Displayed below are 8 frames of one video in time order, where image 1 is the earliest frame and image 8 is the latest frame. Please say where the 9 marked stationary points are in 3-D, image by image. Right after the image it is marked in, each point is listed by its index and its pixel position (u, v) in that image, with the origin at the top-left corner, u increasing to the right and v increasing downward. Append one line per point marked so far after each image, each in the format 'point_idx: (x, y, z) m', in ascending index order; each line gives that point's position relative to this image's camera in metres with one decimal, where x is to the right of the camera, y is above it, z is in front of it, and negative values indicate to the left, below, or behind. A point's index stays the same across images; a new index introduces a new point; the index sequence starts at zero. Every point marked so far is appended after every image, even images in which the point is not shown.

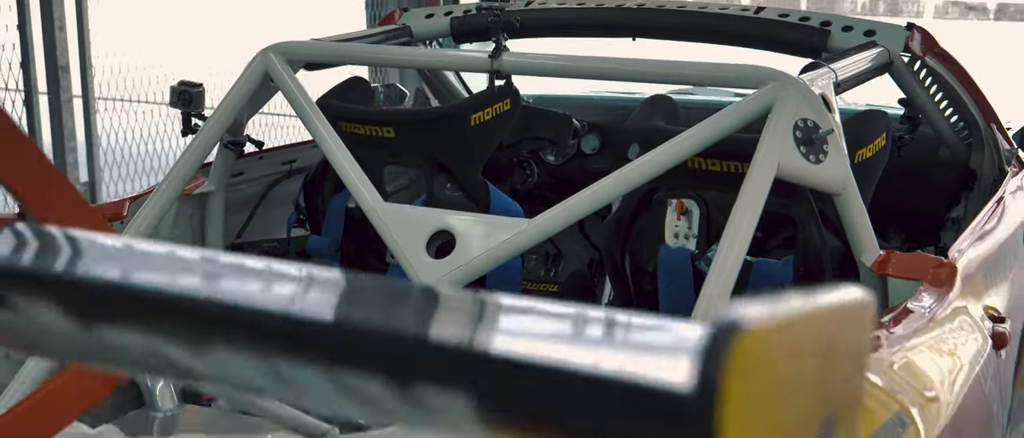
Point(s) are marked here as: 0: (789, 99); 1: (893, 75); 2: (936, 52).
0: (+0.4, +0.2, +1.7) m
1: (+0.7, +0.3, +2.3) m
2: (+0.8, +0.3, +2.3) m
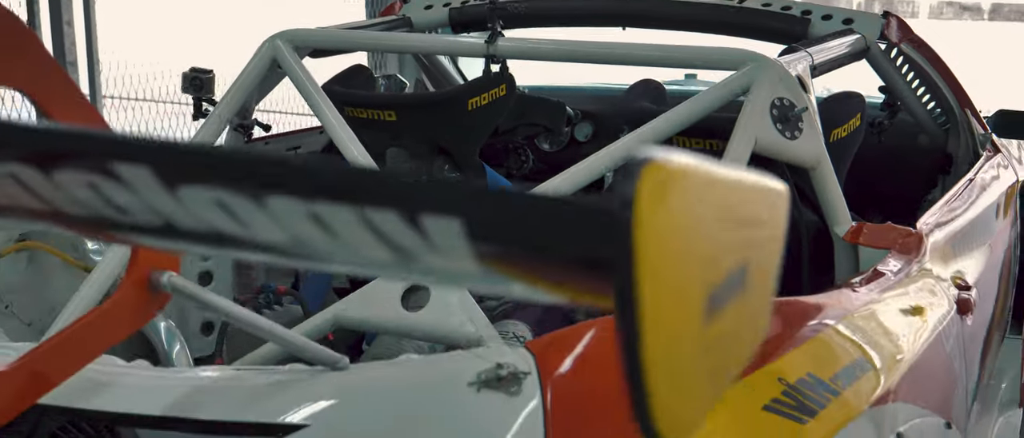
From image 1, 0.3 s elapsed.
0: (+0.4, +0.2, +1.8) m
1: (+0.7, +0.3, +2.4) m
2: (+0.8, +0.4, +2.4) m
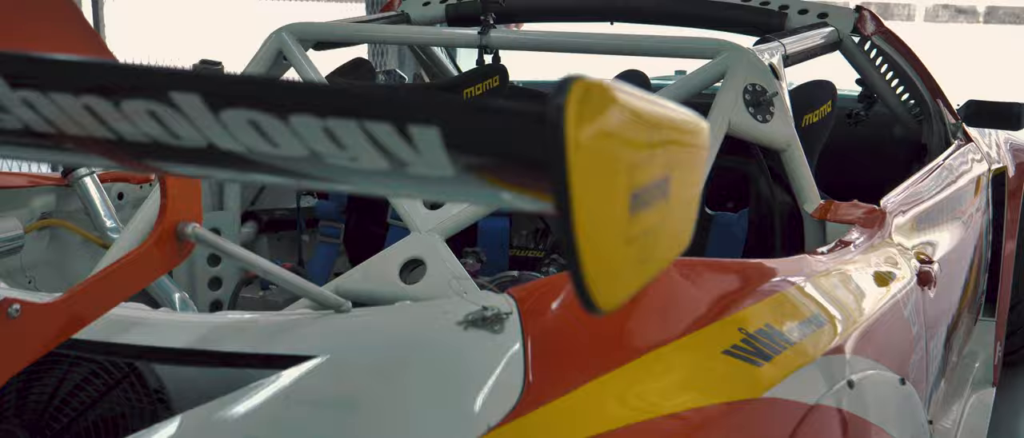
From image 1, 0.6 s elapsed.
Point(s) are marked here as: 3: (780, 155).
0: (+0.4, +0.2, +2.0) m
1: (+0.7, +0.3, +2.6) m
2: (+0.8, +0.4, +2.6) m
3: (+0.4, +0.1, +2.0) m
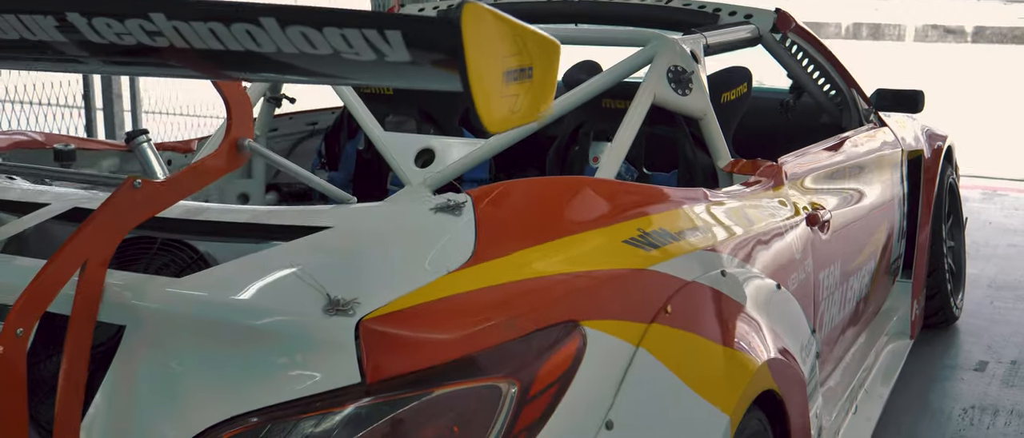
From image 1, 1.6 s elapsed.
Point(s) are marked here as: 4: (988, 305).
0: (+0.3, +0.3, +2.5) m
1: (+0.6, +0.4, +3.1) m
2: (+0.7, +0.5, +3.1) m
3: (+0.4, +0.2, +2.5) m
4: (+1.7, -0.3, +4.3) m
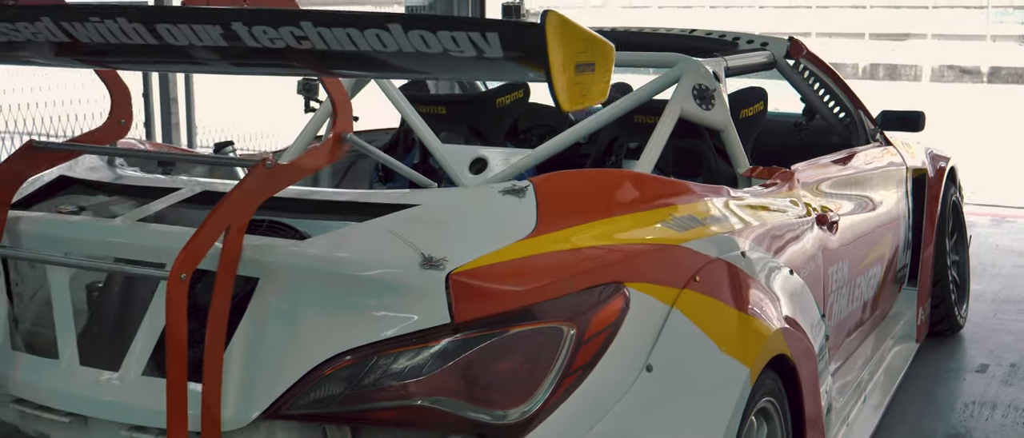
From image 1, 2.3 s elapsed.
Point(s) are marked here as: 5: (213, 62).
0: (+0.4, +0.3, +2.8) m
1: (+0.7, +0.4, +3.4) m
2: (+0.8, +0.5, +3.4) m
3: (+0.5, +0.2, +2.9) m
4: (+1.8, -0.4, +4.6) m
5: (-0.4, +0.2, +1.8) m
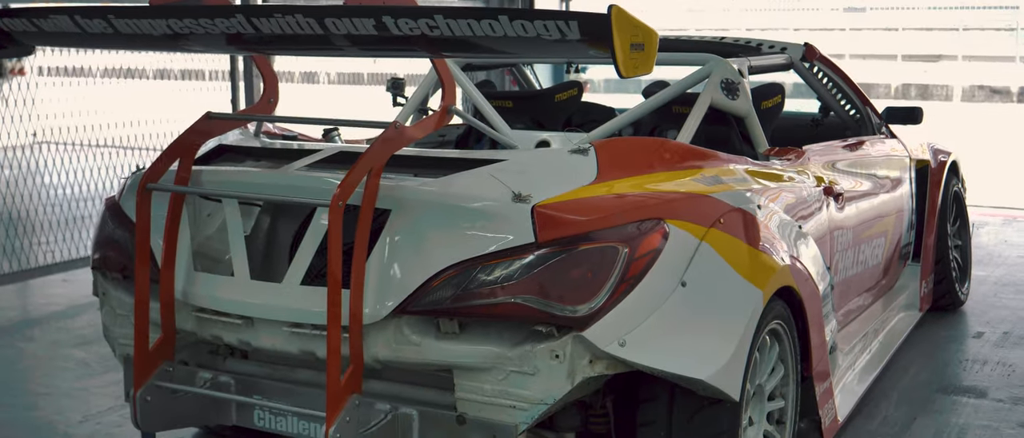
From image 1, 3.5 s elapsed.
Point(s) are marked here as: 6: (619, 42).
0: (+0.6, +0.4, +3.4) m
1: (+0.9, +0.5, +4.0) m
2: (+1.0, +0.5, +4.0) m
3: (+0.7, +0.3, +3.5) m
4: (+2.0, -0.3, +5.1) m
5: (-0.3, +0.3, +2.5) m
6: (+0.2, +0.3, +2.1) m
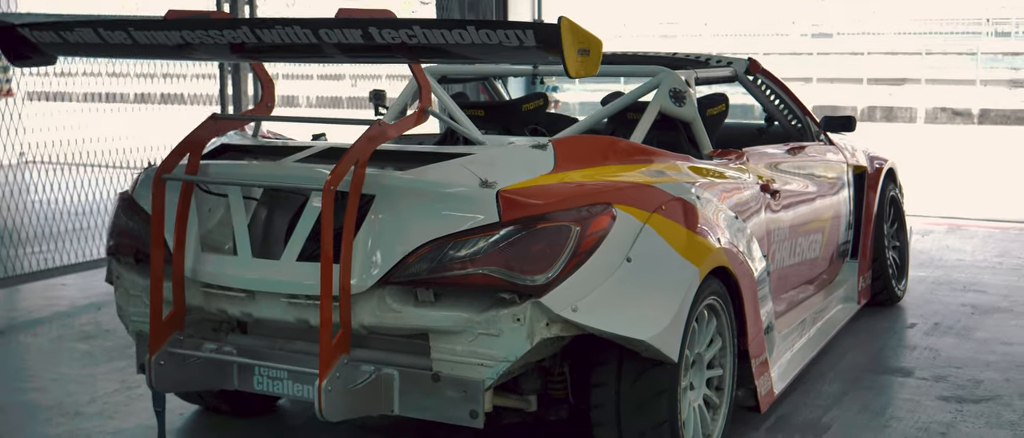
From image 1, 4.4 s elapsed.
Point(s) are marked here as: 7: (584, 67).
0: (+0.5, +0.4, +3.8) m
1: (+0.8, +0.5, +4.4) m
2: (+0.9, +0.5, +4.4) m
3: (+0.6, +0.3, +3.9) m
4: (+1.9, -0.3, +5.5) m
5: (-0.4, +0.4, +2.8) m
6: (+0.1, +0.3, +2.4) m
7: (+0.1, +0.3, +2.5) m
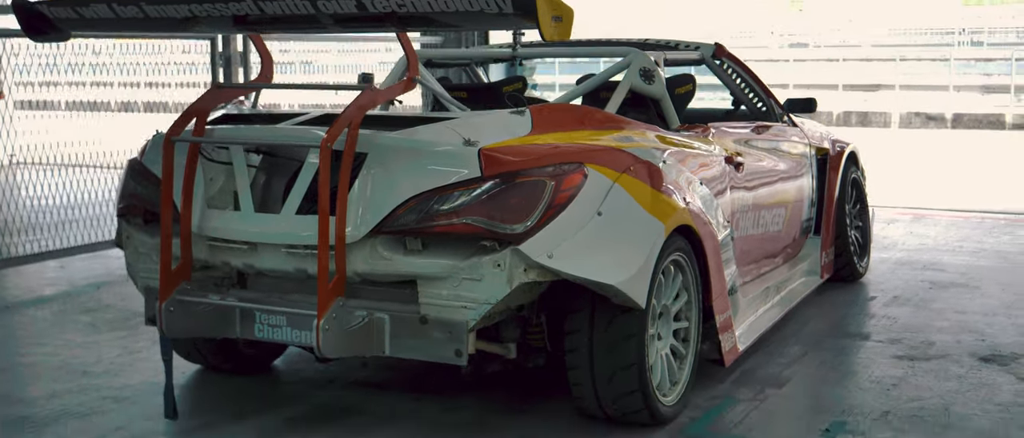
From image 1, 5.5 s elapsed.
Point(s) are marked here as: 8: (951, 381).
0: (+0.4, +0.5, +4.1) m
1: (+0.8, +0.6, +4.7) m
2: (+0.8, +0.6, +4.7) m
3: (+0.5, +0.4, +4.1) m
4: (+1.8, -0.3, +5.8) m
5: (-0.4, +0.5, +3.1) m
6: (+0.1, +0.4, +2.7) m
7: (+0.1, +0.4, +2.8) m
8: (+1.4, -0.5, +3.9) m
